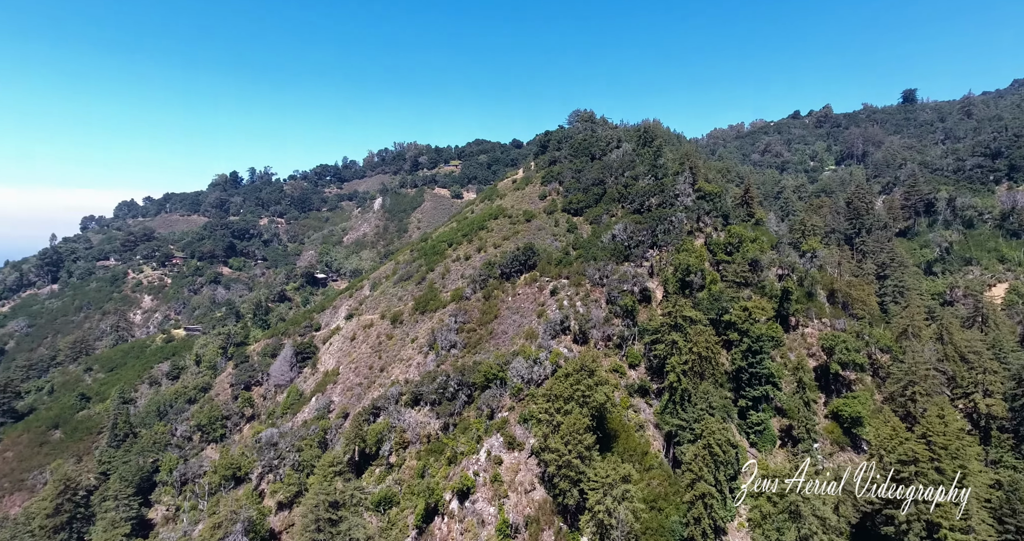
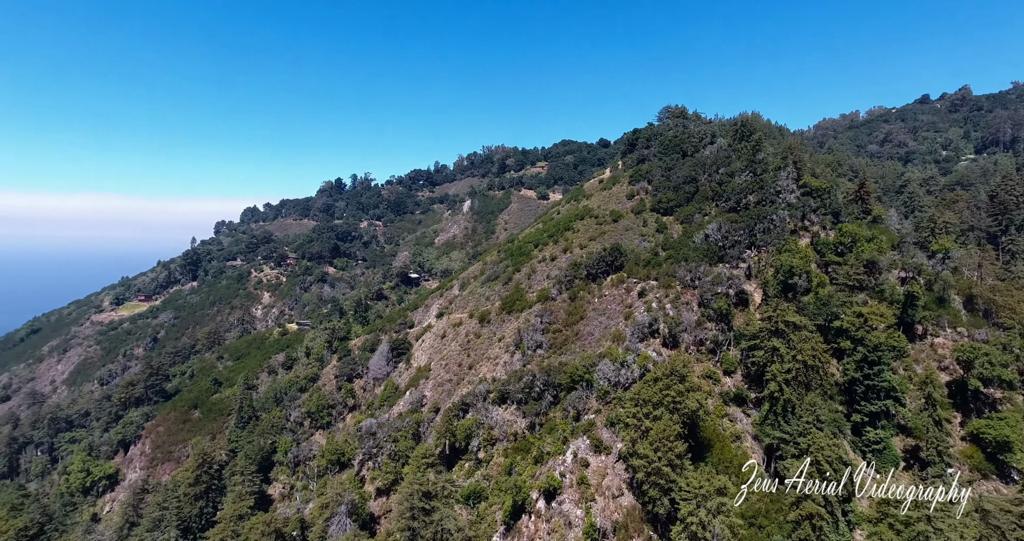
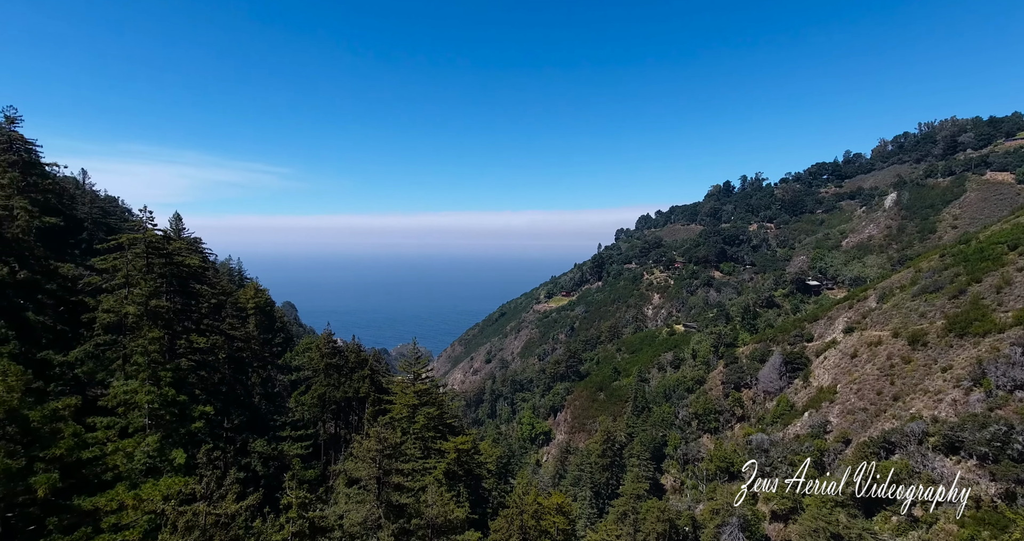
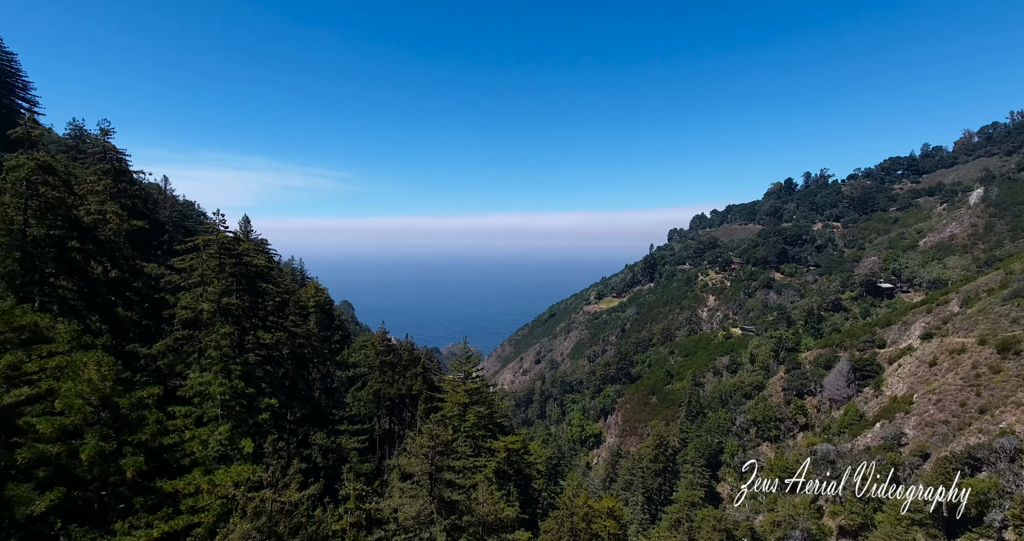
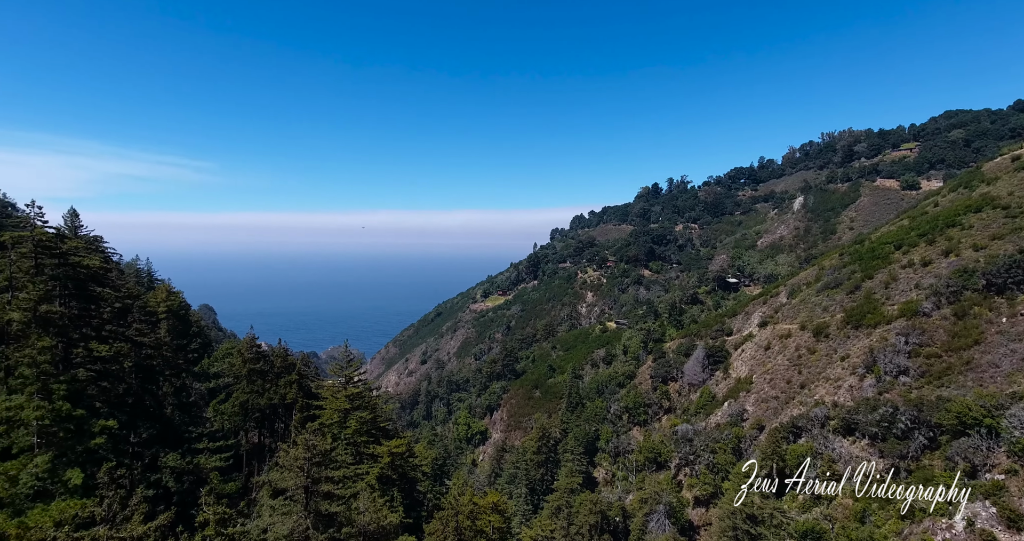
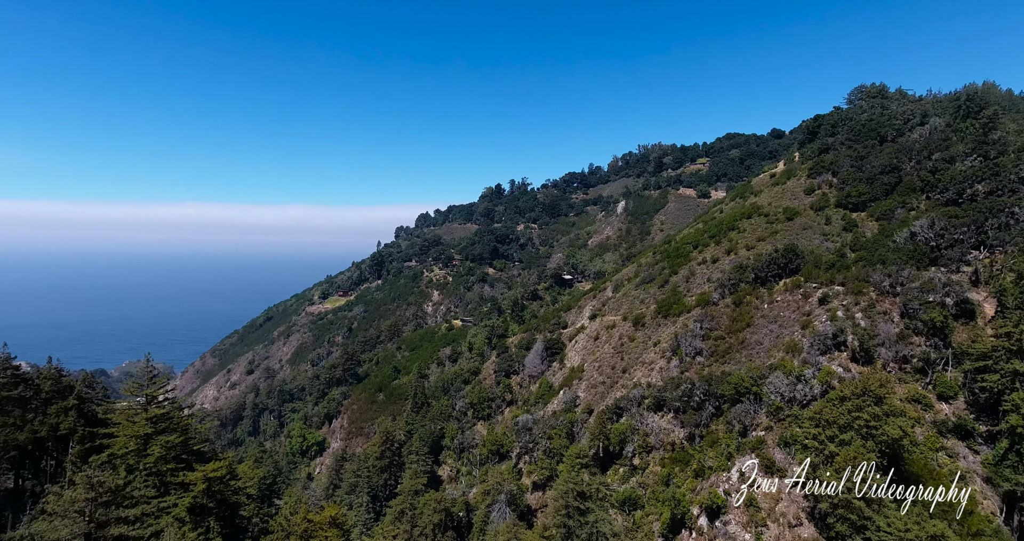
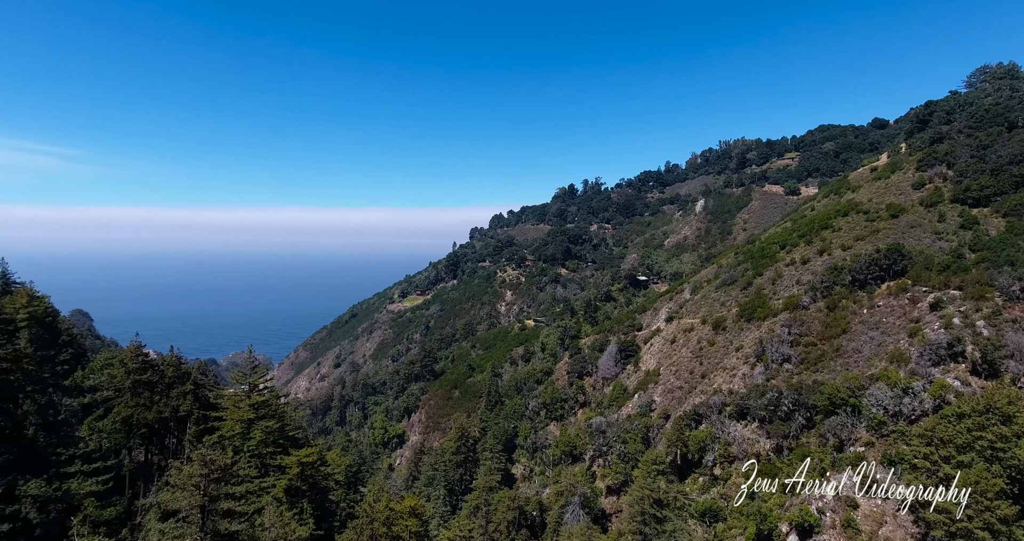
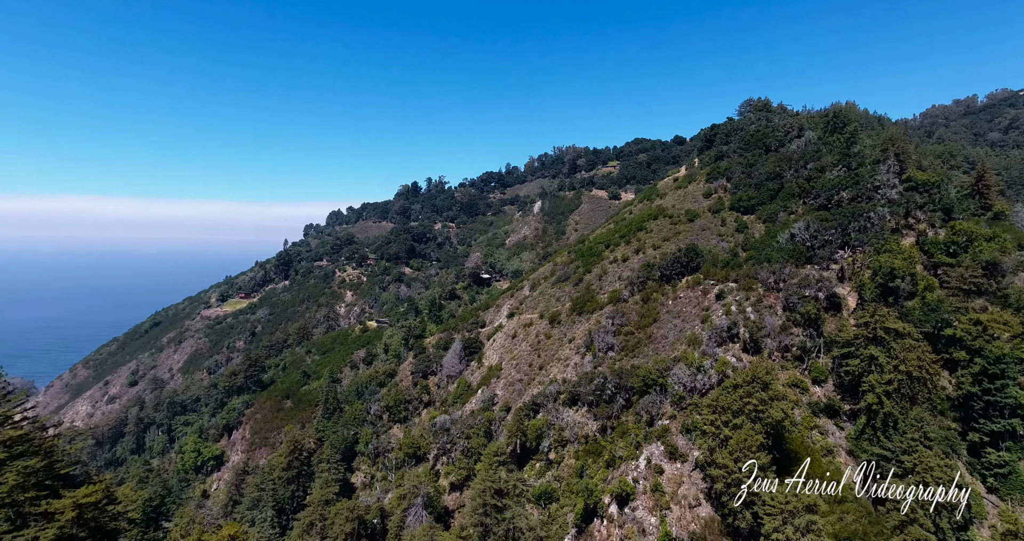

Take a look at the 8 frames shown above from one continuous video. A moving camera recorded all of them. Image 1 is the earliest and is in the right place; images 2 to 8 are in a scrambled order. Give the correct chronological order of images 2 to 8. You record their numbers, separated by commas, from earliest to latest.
2, 8, 6, 7, 5, 3, 4
